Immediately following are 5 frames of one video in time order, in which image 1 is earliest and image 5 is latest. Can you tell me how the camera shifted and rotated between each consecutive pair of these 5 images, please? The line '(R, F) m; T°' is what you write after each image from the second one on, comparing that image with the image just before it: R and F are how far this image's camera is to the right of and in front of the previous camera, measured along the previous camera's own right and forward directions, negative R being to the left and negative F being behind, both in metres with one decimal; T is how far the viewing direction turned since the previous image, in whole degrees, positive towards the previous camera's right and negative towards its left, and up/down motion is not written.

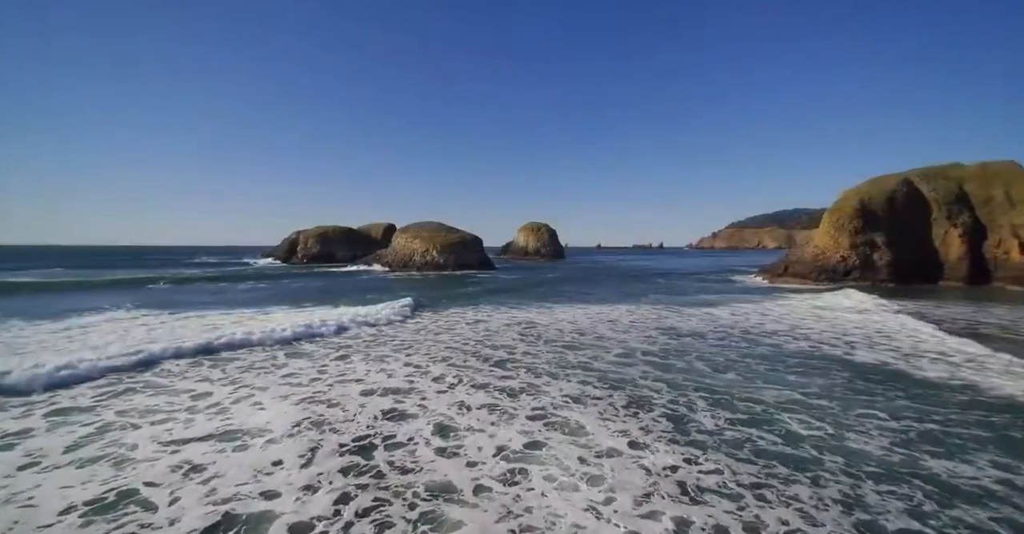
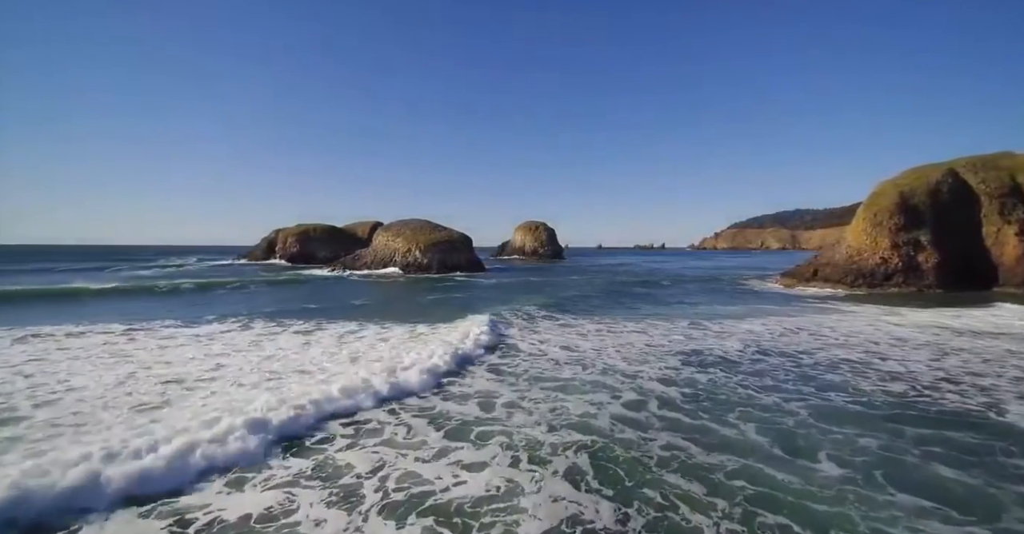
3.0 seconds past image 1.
(+0.6, +4.5) m; 0°
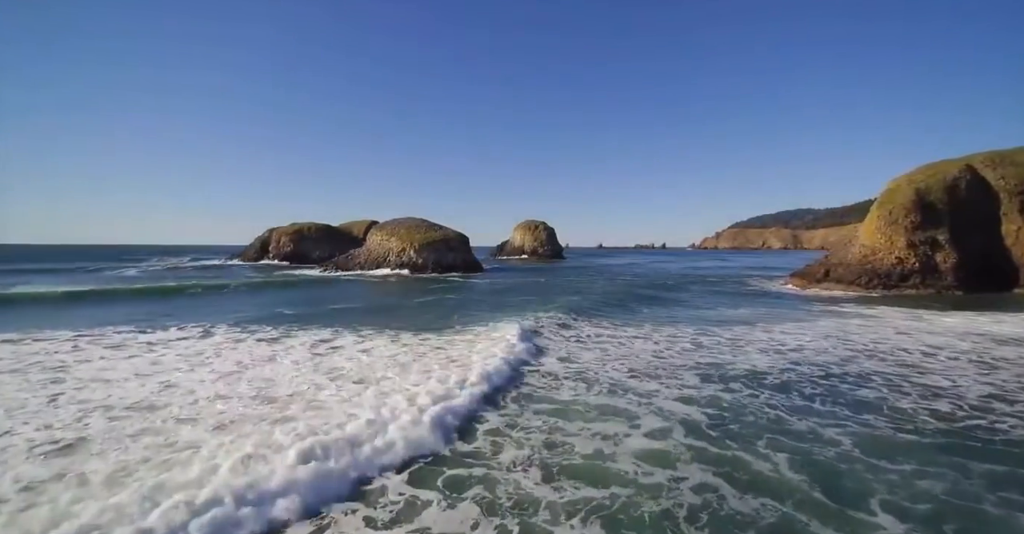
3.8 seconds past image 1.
(+0.2, +1.4) m; 0°
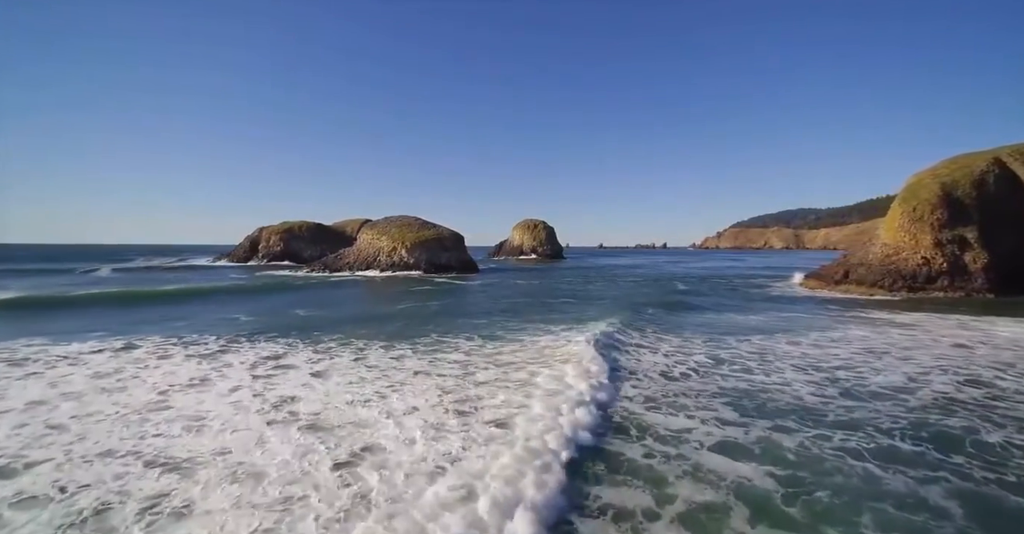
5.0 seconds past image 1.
(+0.2, +2.0) m; 0°
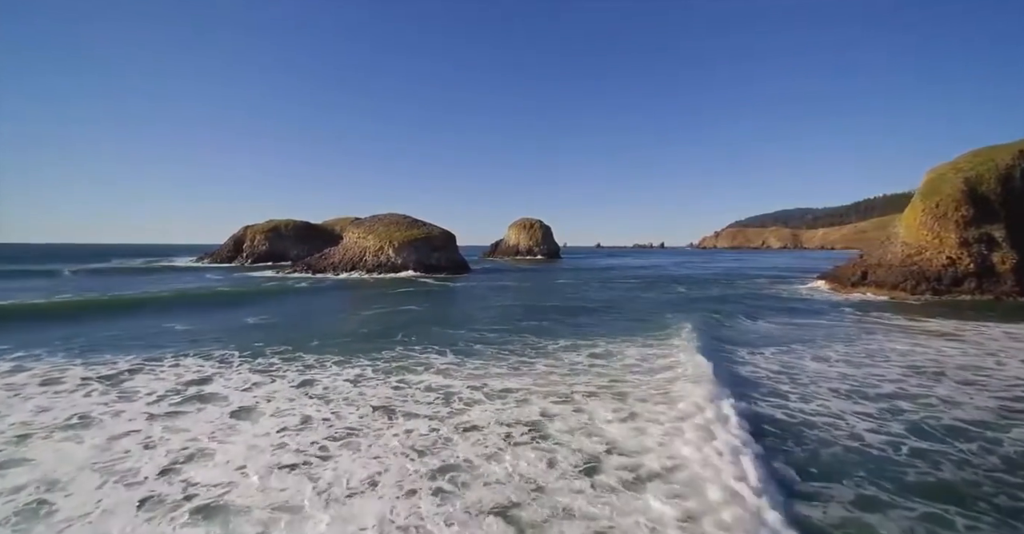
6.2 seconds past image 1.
(+0.2, +2.0) m; 0°
